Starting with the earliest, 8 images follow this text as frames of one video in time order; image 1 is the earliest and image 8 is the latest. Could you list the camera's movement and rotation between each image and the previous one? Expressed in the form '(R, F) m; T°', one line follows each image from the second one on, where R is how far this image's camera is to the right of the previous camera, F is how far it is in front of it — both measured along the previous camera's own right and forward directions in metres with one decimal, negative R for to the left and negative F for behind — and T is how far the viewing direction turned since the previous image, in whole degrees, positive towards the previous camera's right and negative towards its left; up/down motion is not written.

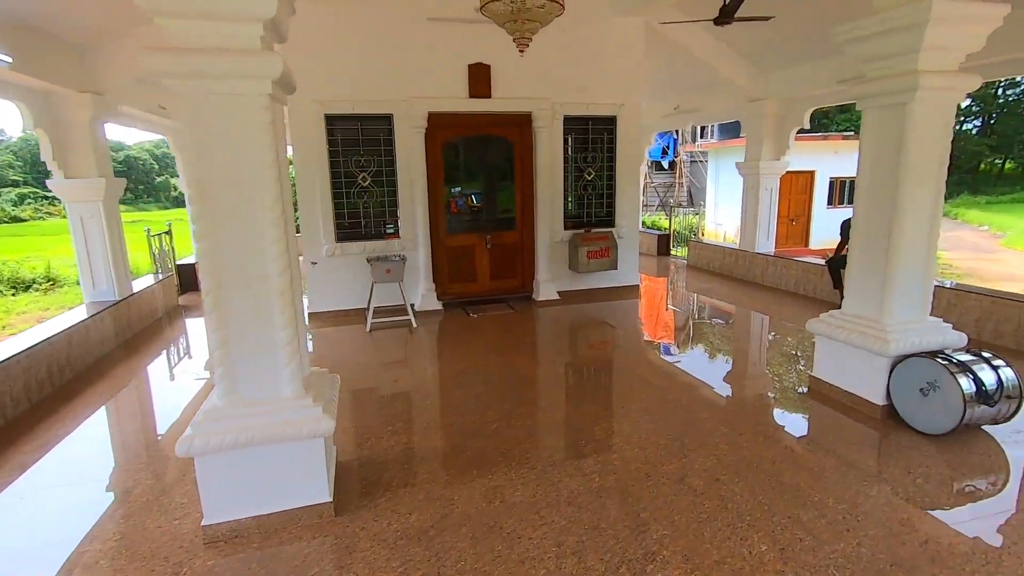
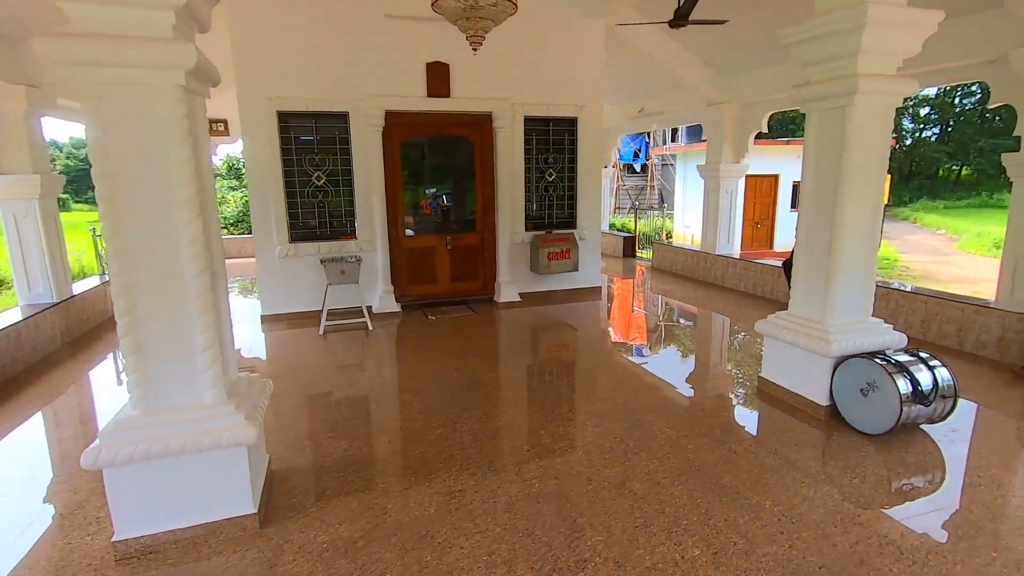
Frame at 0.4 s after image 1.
(+0.2, +0.1) m; +3°
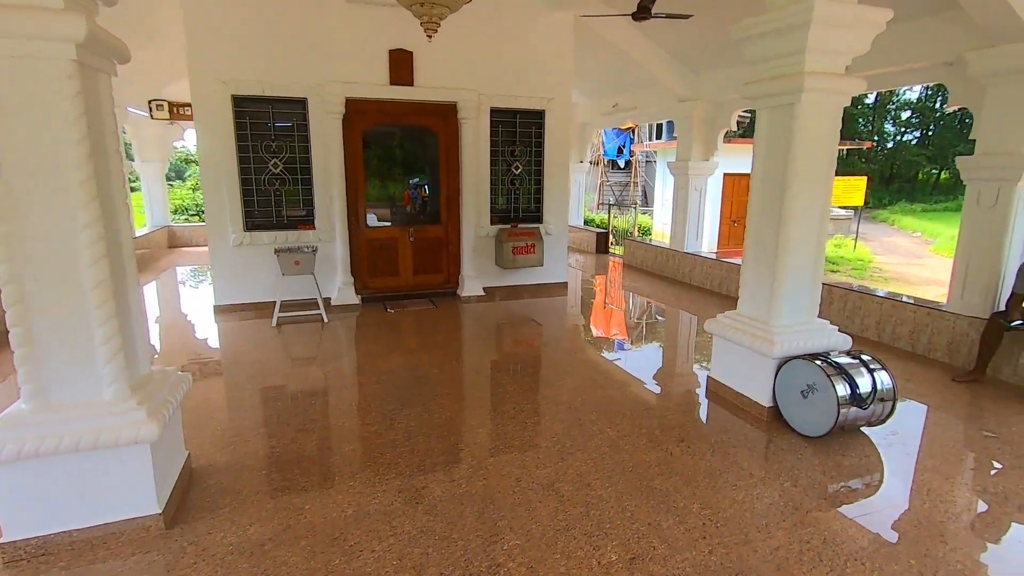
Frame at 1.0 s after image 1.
(+0.3, +0.1) m; +1°
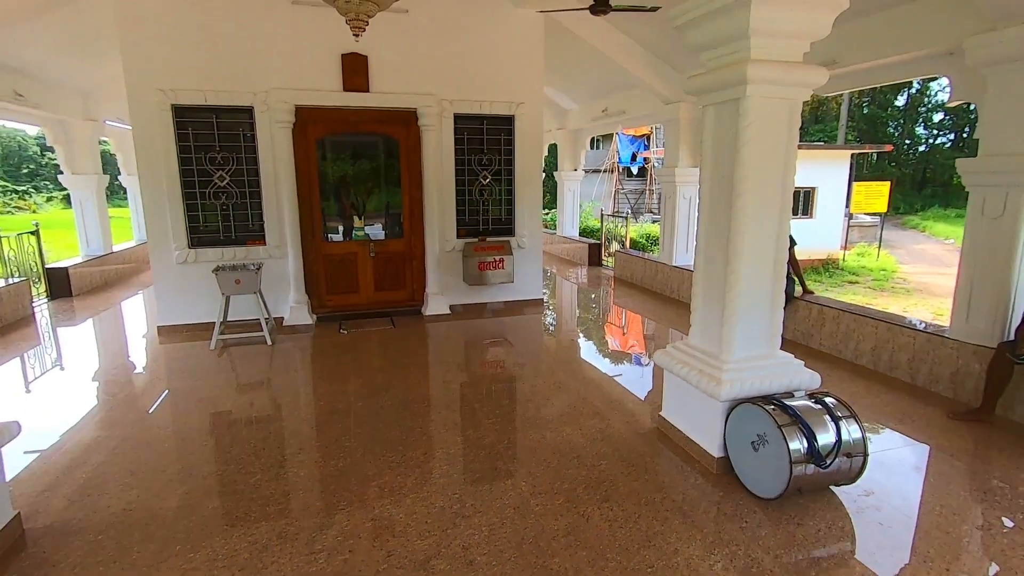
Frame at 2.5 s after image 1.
(+0.6, +0.4) m; -3°
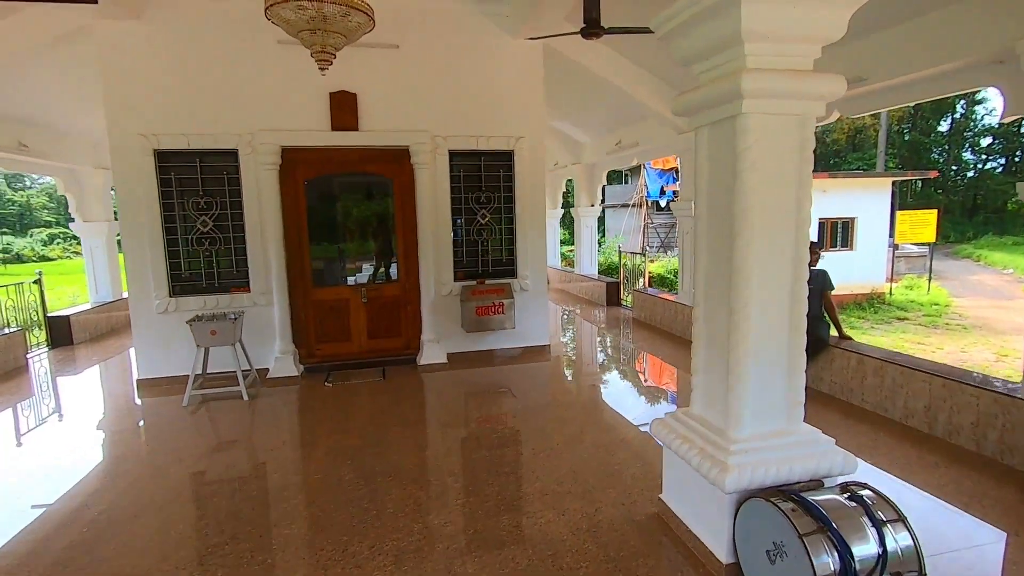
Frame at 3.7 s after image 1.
(+0.3, +0.4) m; -4°
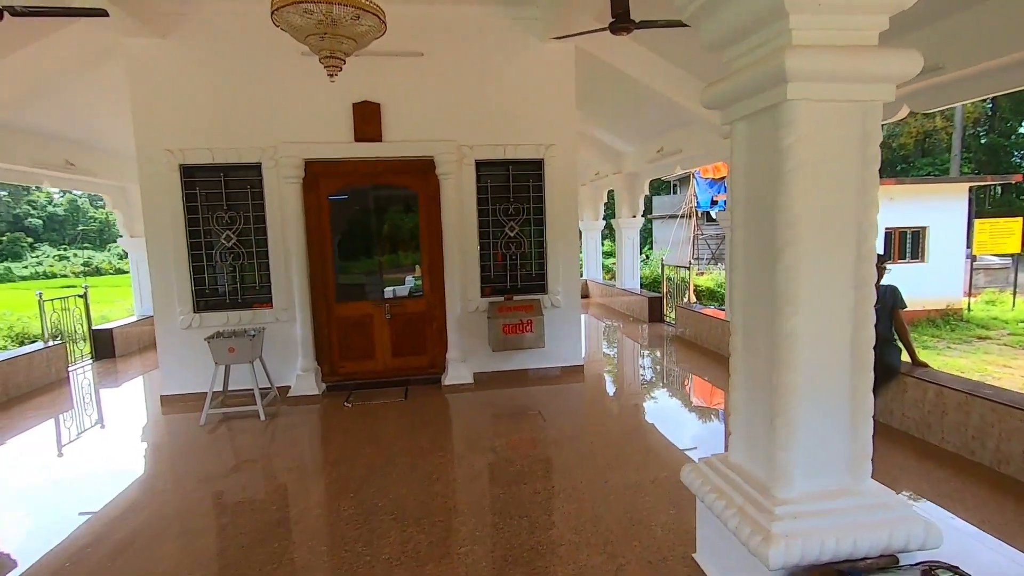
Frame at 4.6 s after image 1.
(+0.2, +0.3) m; -5°
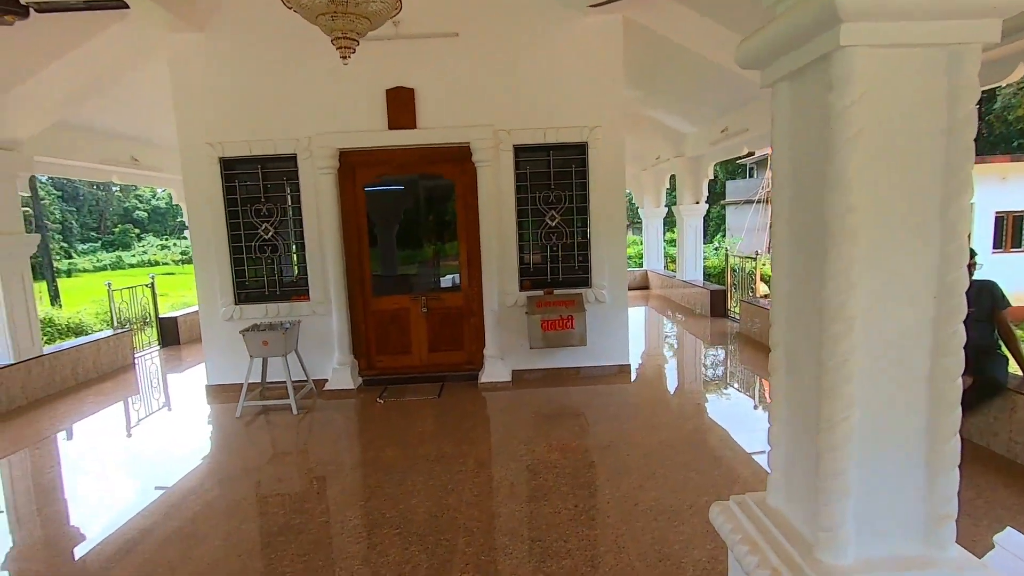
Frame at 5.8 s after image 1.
(+0.2, +0.3) m; -7°
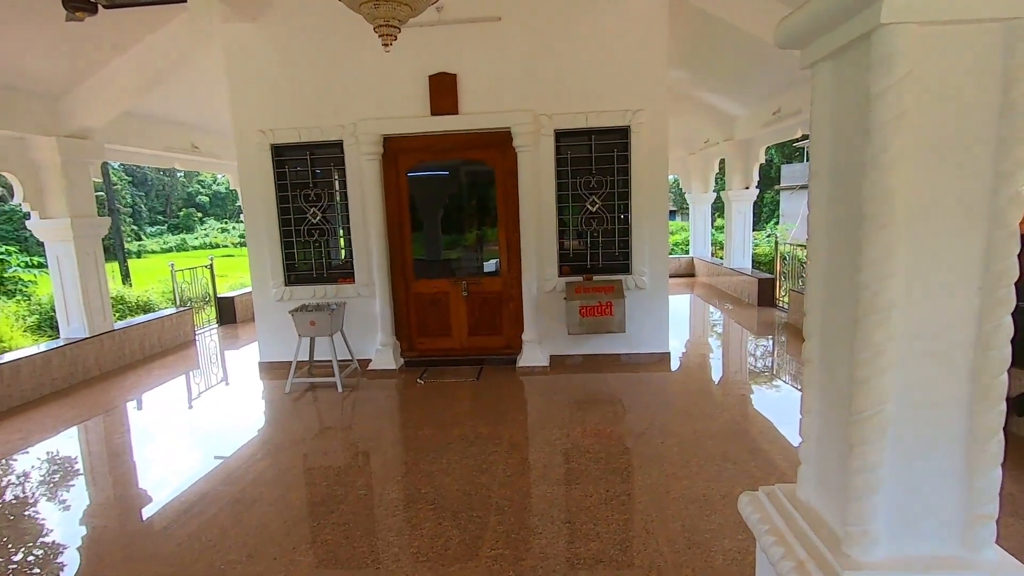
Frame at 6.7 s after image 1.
(0.0, 0.0) m; -5°
